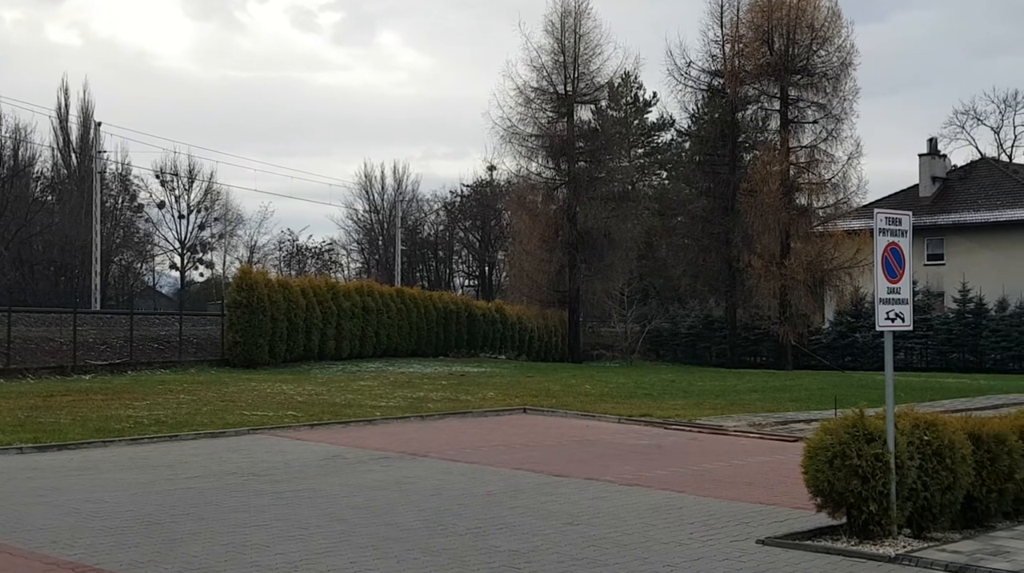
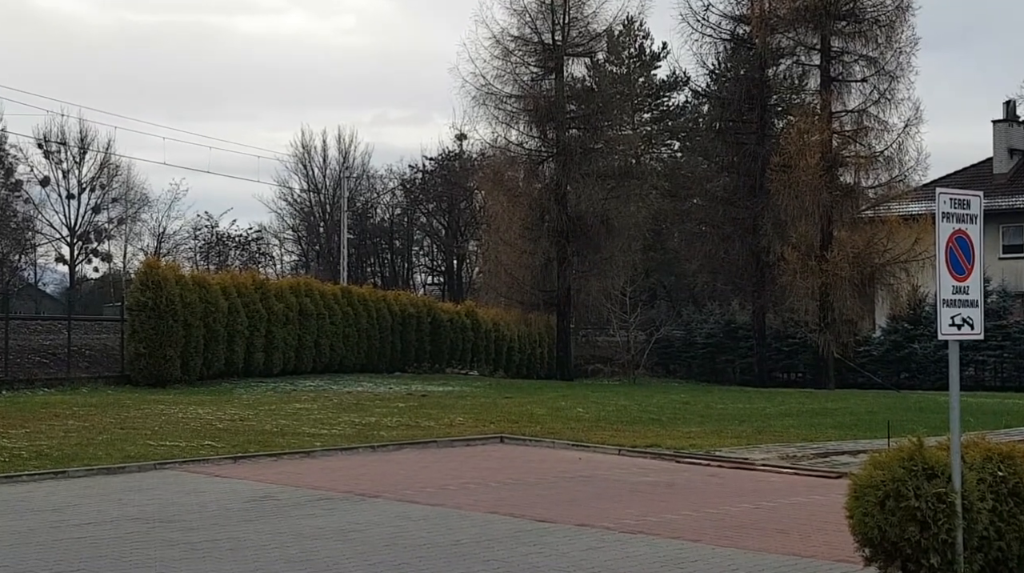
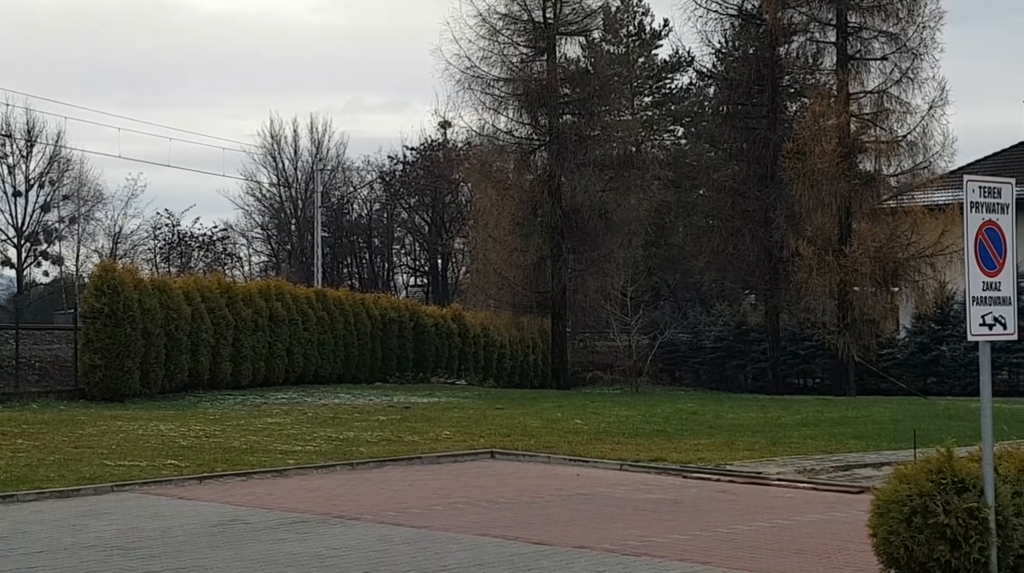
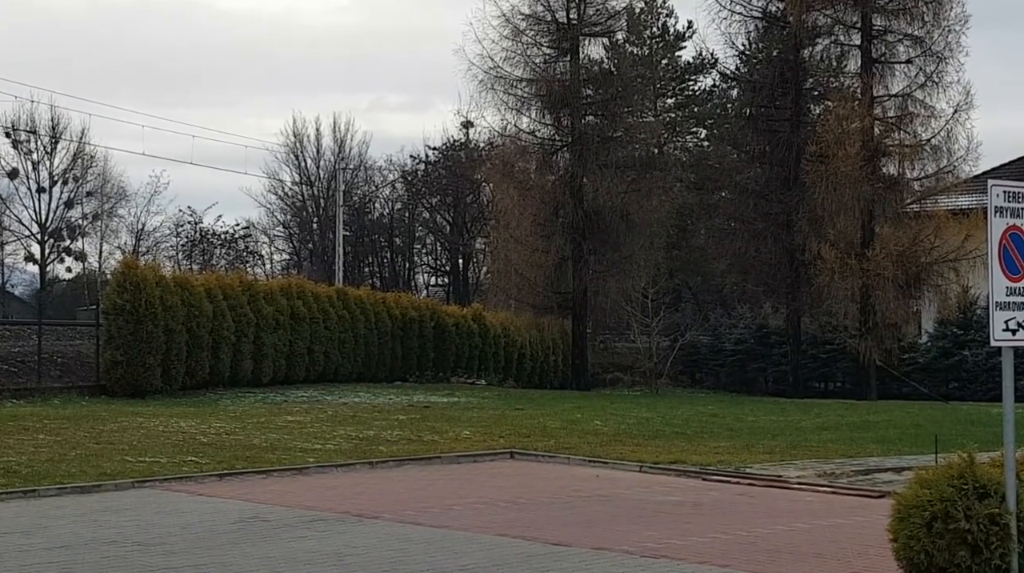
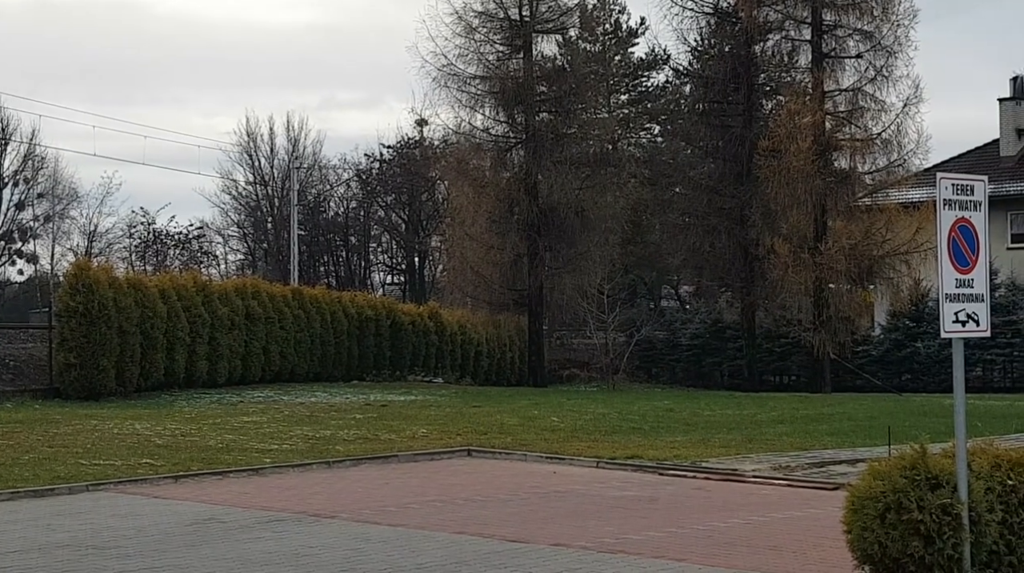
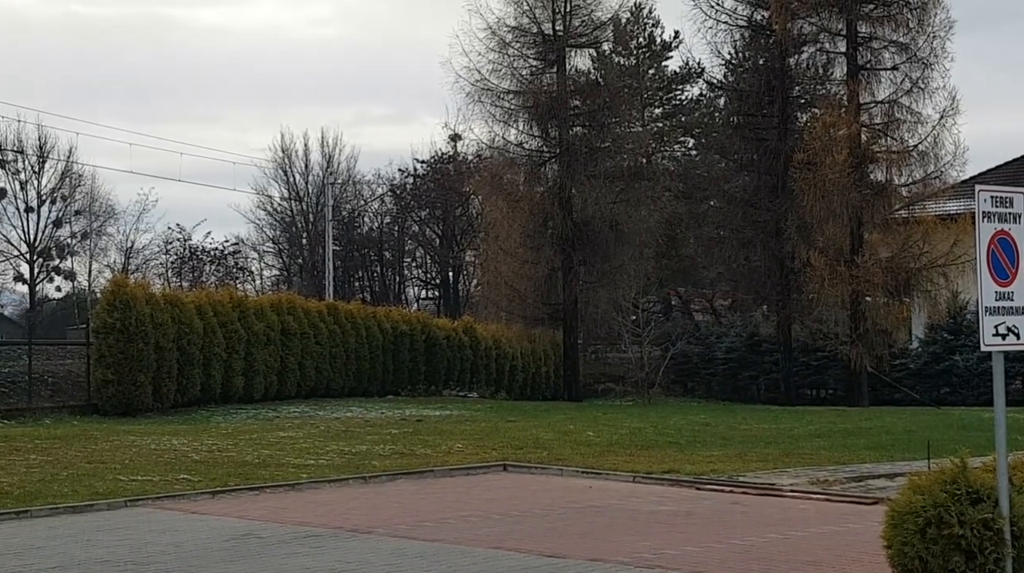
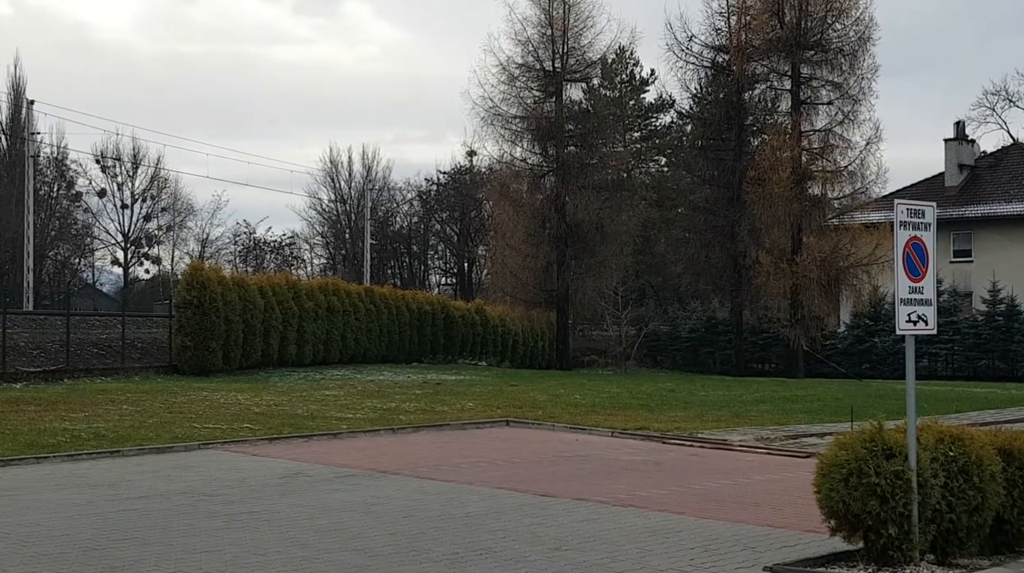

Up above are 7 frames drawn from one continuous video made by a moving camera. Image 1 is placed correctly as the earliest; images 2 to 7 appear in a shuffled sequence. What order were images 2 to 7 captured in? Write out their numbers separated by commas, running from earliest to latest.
7, 2, 4, 3, 5, 6
